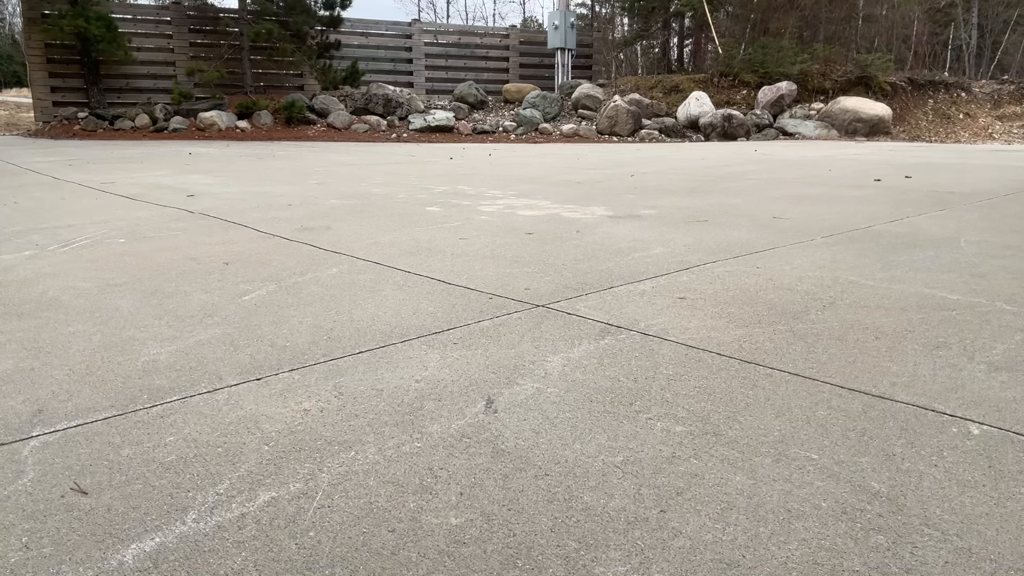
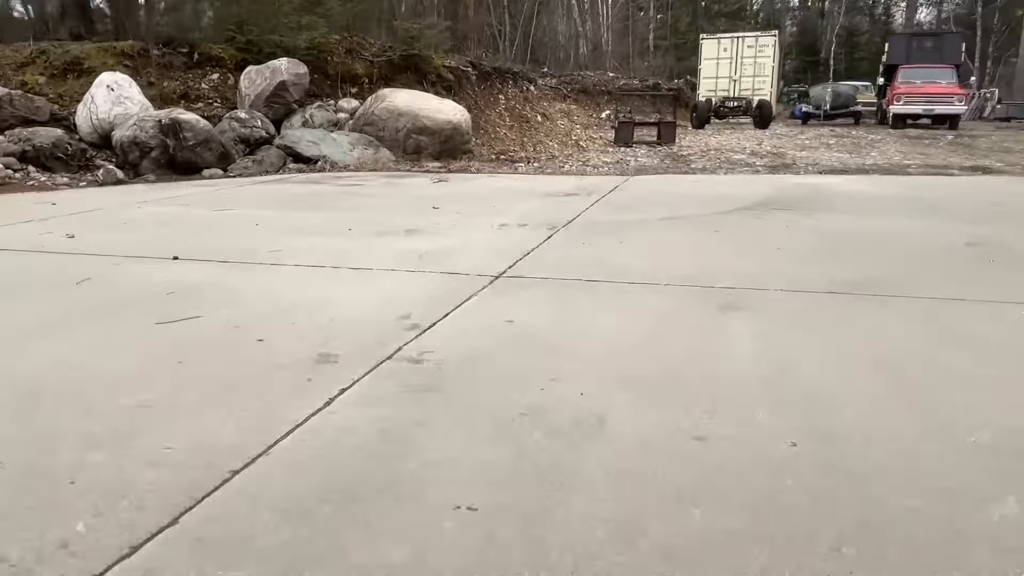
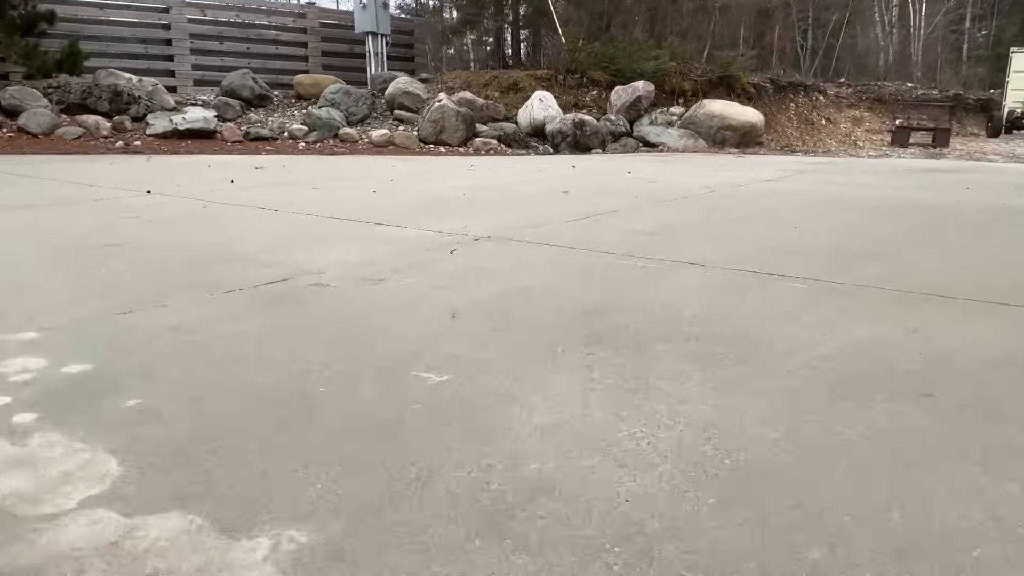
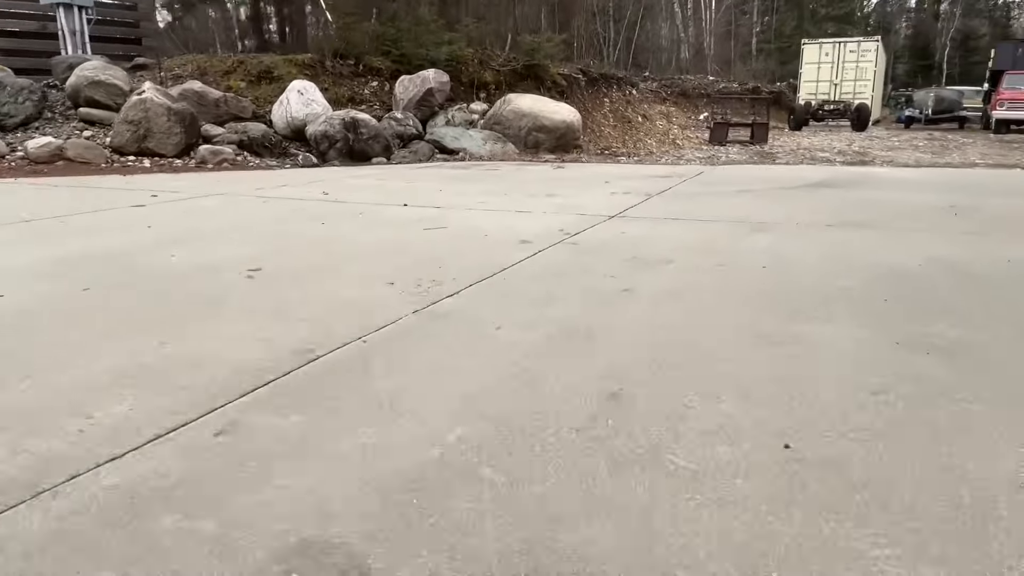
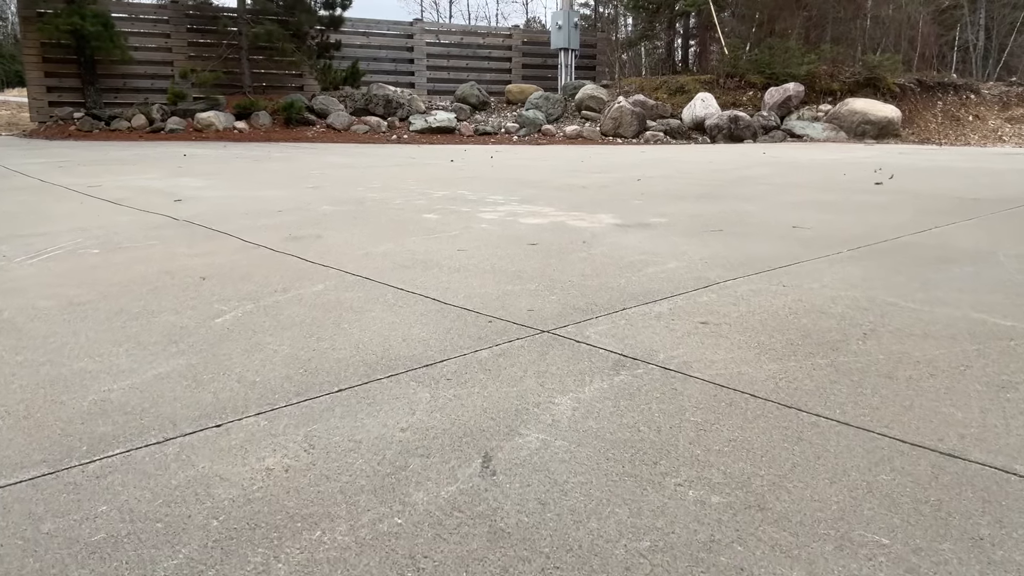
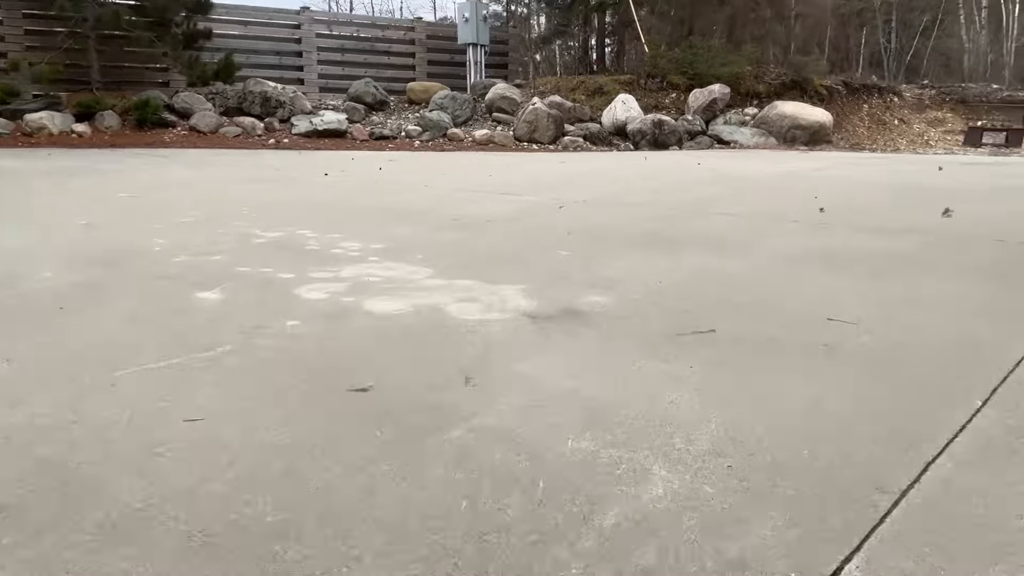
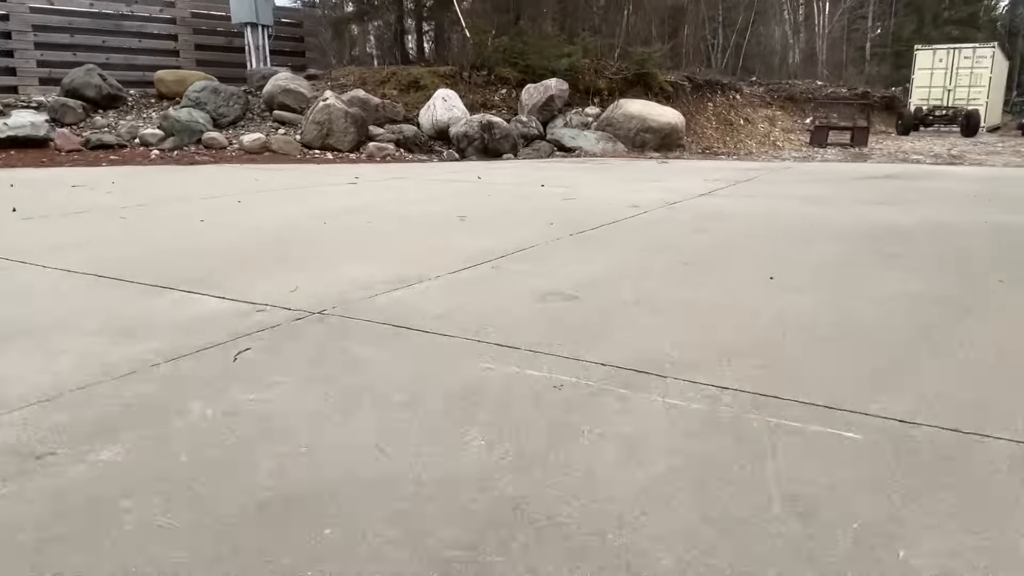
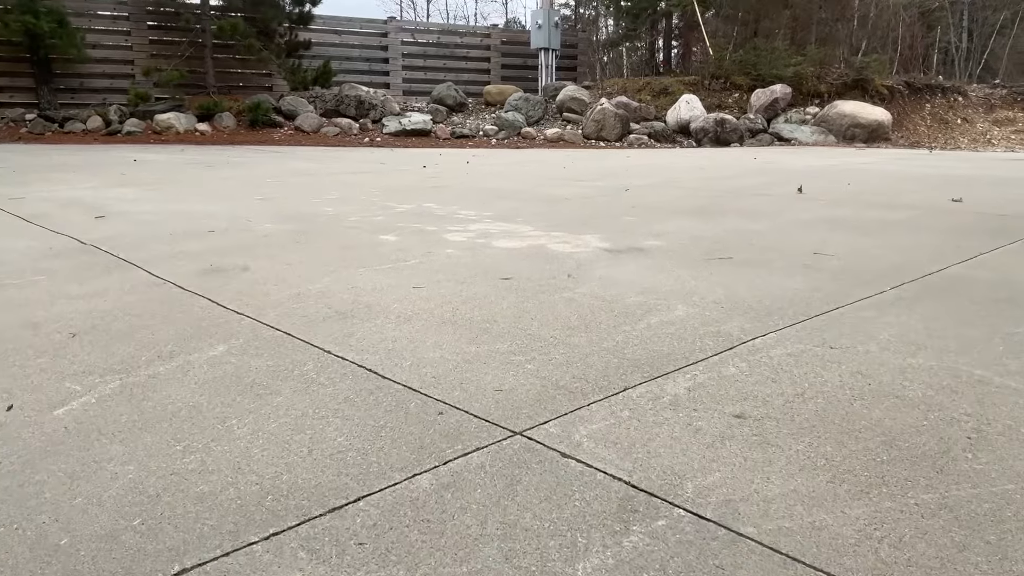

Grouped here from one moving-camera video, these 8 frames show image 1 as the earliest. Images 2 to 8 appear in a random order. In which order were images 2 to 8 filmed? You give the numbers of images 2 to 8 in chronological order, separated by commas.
5, 8, 6, 3, 7, 4, 2
